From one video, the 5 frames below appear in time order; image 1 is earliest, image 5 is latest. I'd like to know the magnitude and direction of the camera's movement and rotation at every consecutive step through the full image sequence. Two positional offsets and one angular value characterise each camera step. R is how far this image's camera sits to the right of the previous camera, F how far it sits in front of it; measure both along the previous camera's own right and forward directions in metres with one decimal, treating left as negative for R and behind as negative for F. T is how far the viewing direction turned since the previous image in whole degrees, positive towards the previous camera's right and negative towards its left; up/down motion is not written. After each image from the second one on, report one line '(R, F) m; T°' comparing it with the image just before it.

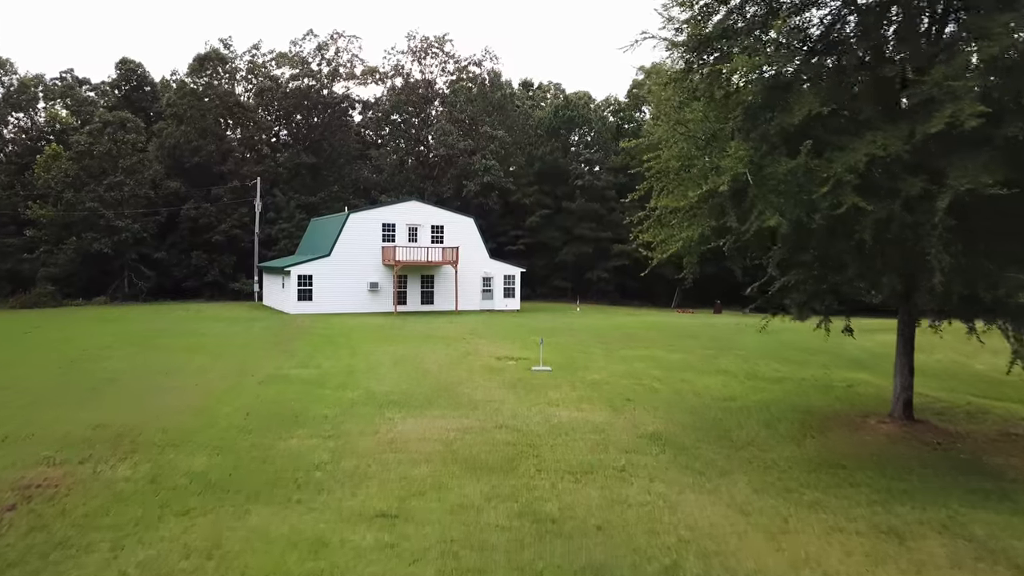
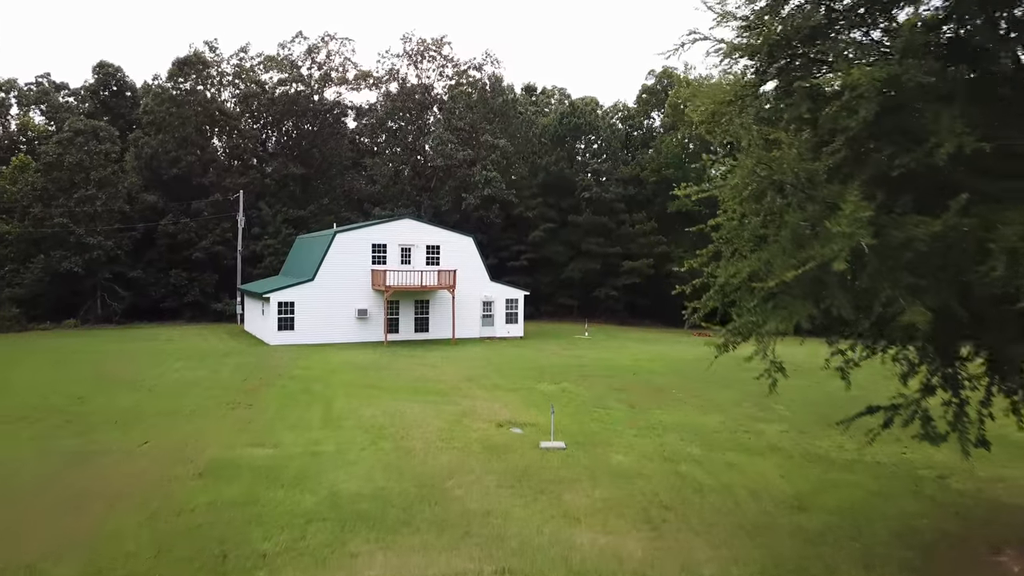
(-0.1, +2.8) m; 0°
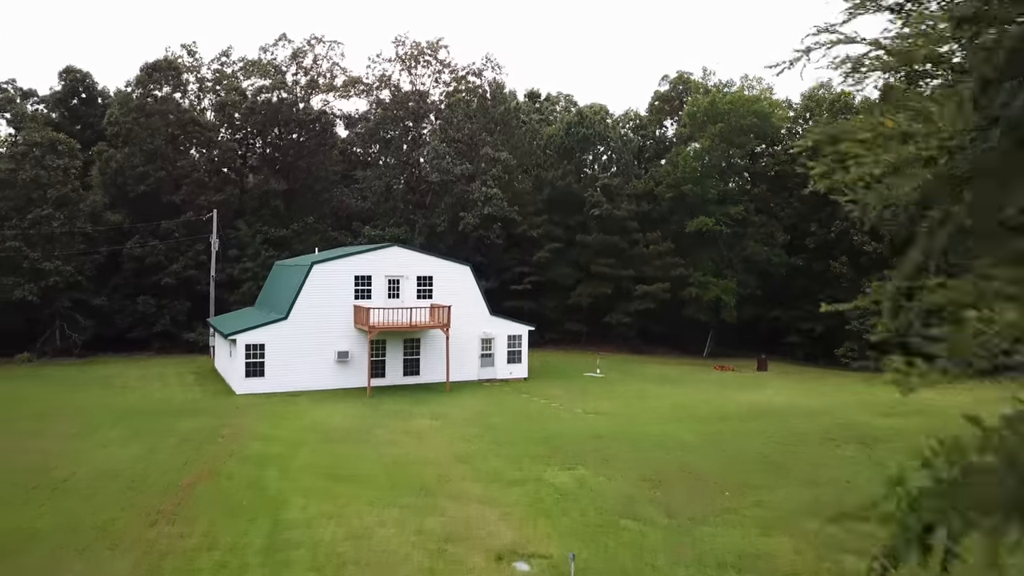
(0.0, +3.5) m; 0°
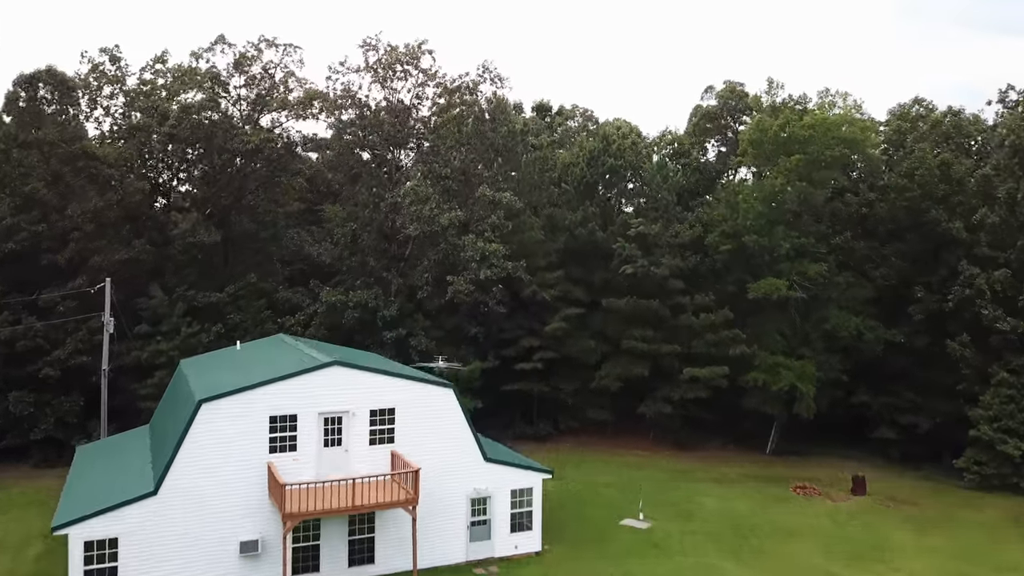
(0.0, +8.9) m; 0°
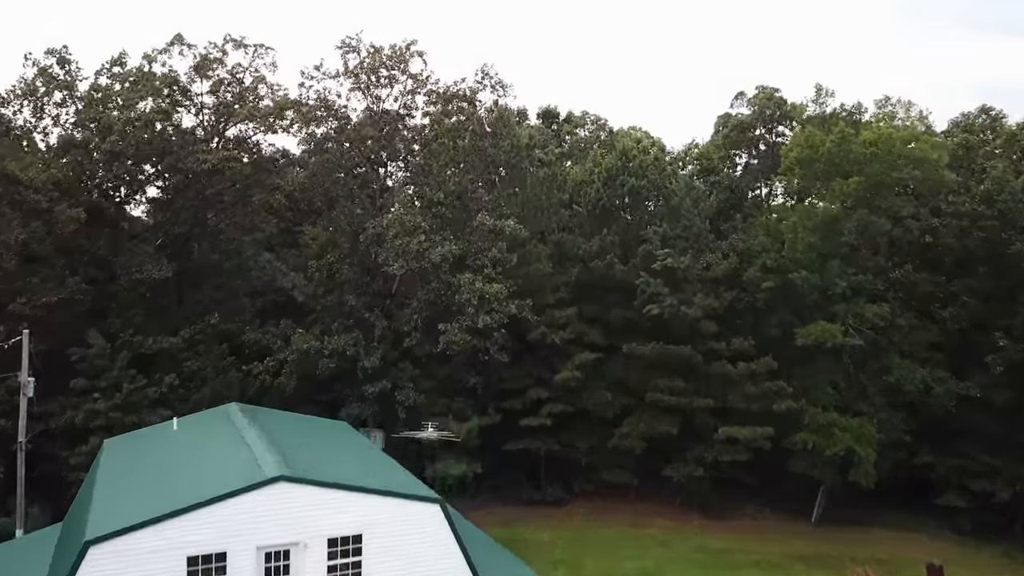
(-0.1, +4.2) m; 0°
